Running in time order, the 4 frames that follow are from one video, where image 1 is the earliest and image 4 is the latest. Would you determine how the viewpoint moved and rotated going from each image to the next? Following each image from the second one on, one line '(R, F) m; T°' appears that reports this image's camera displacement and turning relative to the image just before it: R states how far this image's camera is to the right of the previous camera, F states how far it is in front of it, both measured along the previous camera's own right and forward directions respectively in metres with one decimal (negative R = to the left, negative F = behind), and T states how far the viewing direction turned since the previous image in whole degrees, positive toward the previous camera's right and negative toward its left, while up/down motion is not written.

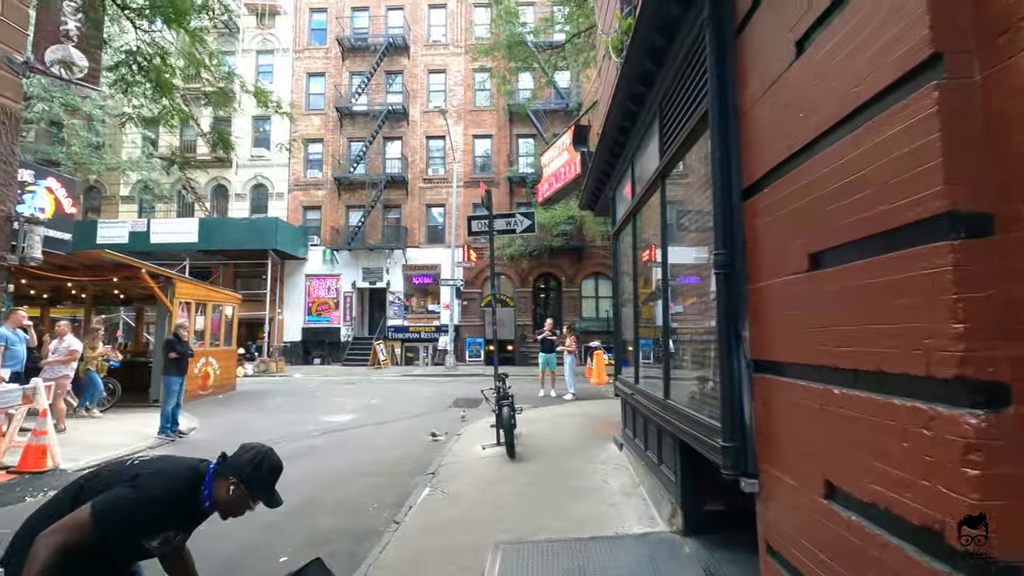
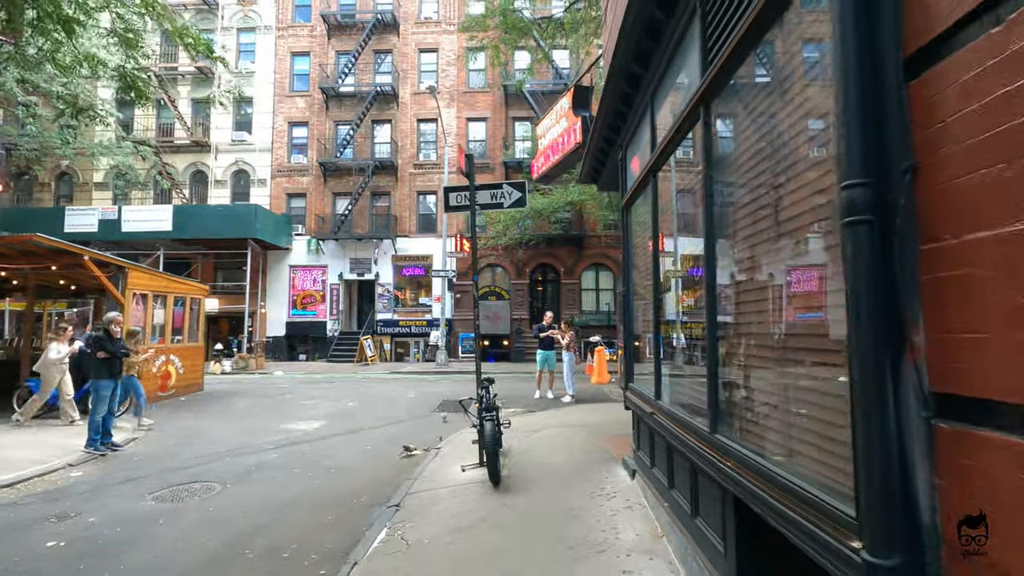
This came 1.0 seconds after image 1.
(+0.2, +1.4) m; 0°
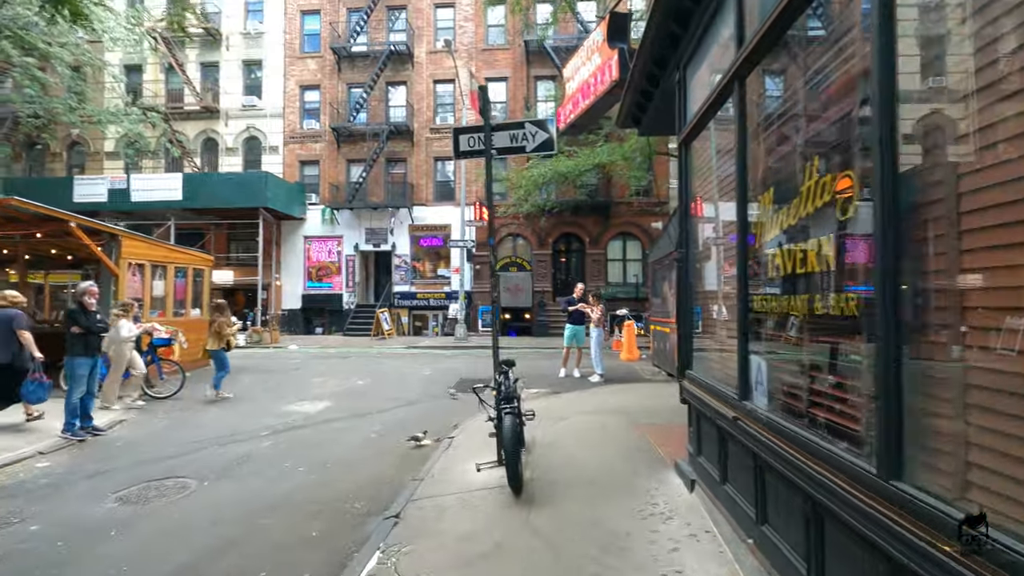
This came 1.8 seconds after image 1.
(0.0, +1.2) m; -2°
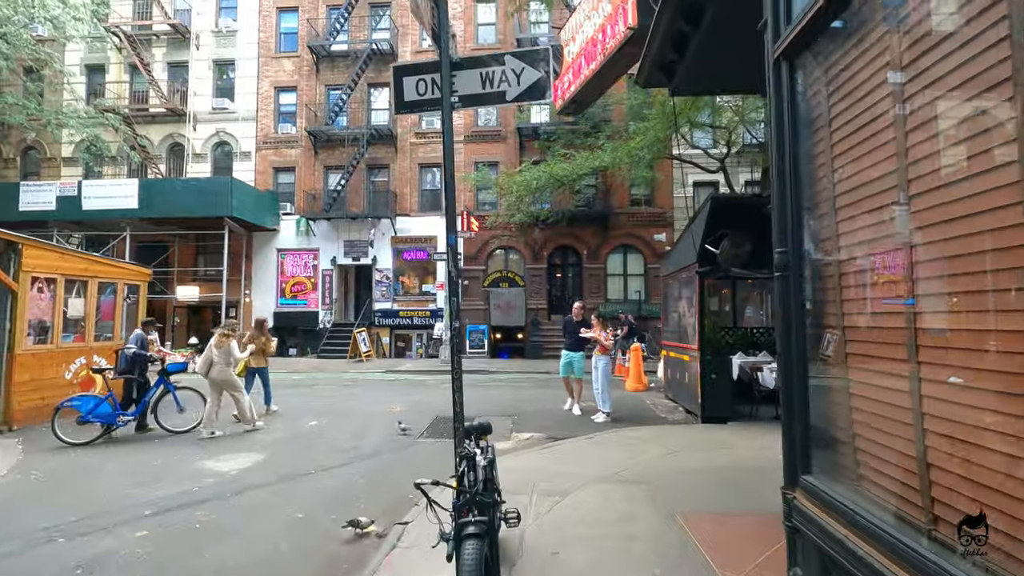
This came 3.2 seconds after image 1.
(+0.1, +2.0) m; +1°
